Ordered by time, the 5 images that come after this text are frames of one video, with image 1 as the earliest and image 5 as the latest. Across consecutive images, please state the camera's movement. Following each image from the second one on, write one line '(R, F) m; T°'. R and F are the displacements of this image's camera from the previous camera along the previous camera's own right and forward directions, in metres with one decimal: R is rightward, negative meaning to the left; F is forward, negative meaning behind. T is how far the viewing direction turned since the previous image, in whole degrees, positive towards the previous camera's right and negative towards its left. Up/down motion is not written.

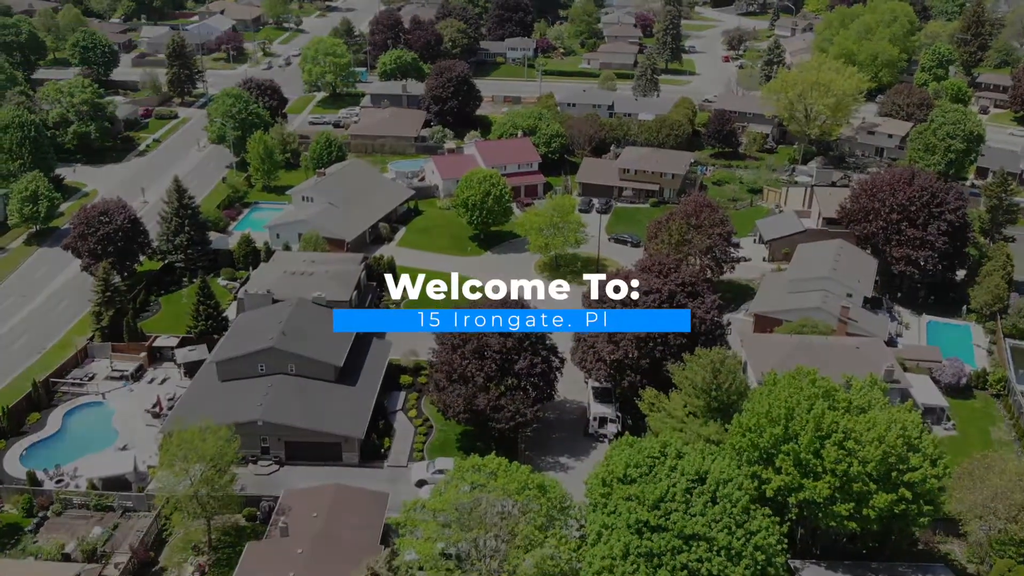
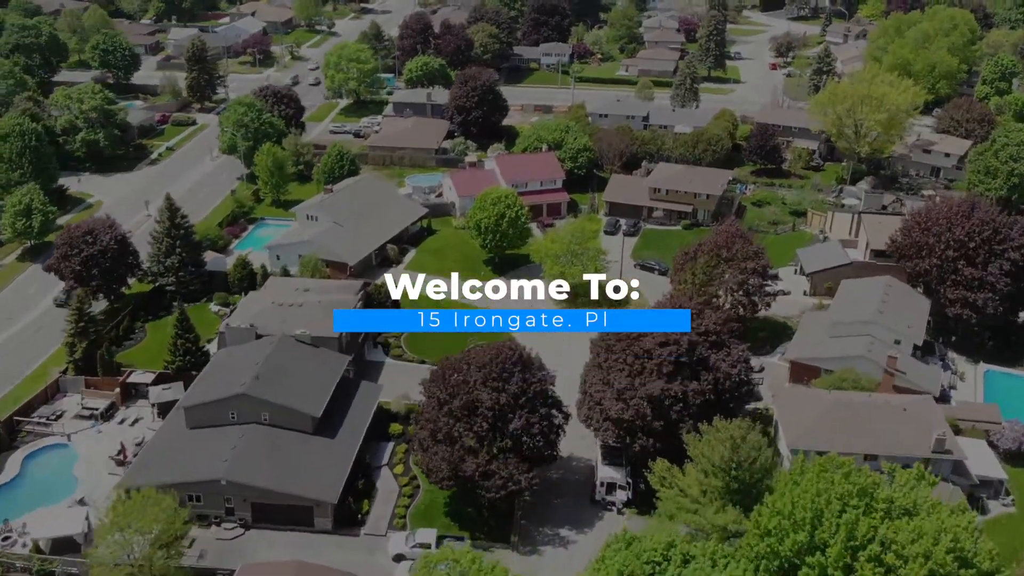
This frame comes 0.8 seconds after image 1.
(+2.0, +5.0) m; -3°
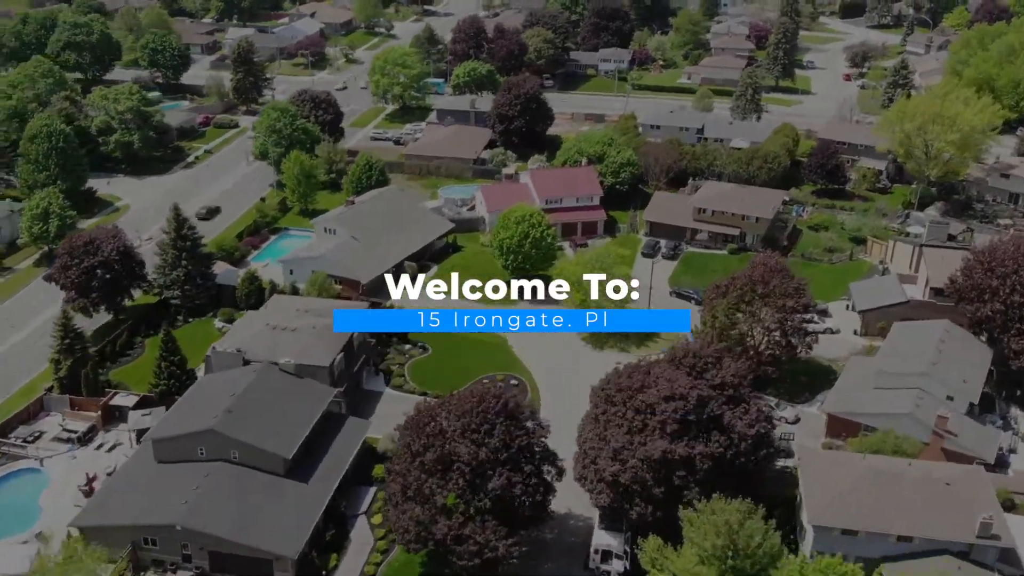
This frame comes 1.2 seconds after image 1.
(+3.1, +4.1) m; -5°
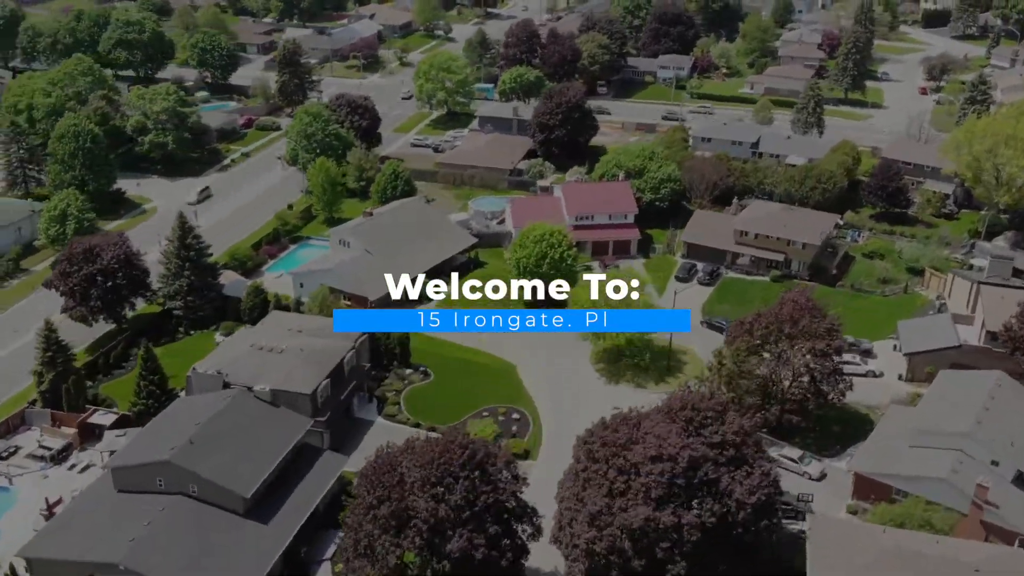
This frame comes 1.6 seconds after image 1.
(+3.3, +3.6) m; -5°
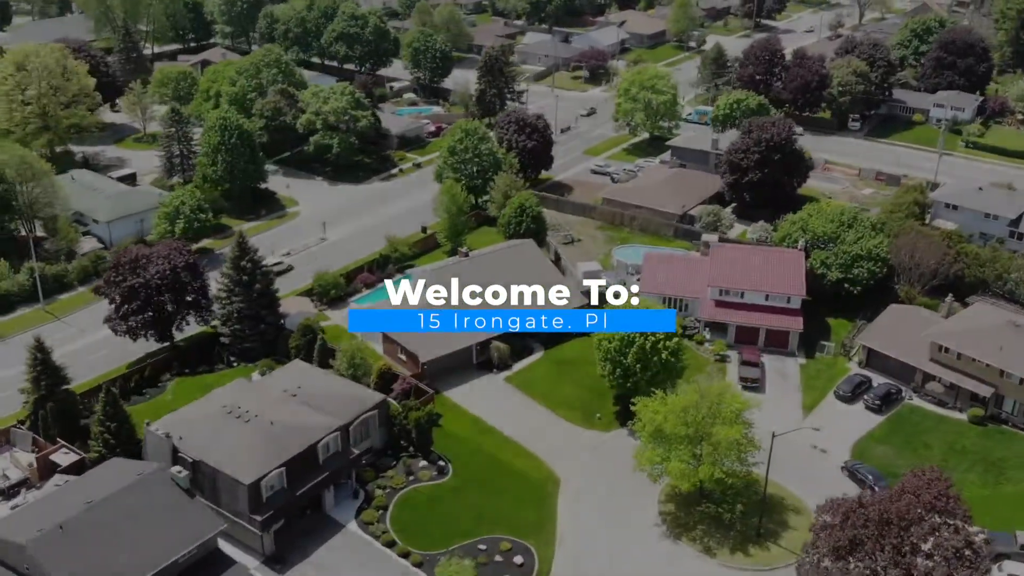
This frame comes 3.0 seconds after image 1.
(+9.0, +11.9) m; -18°
